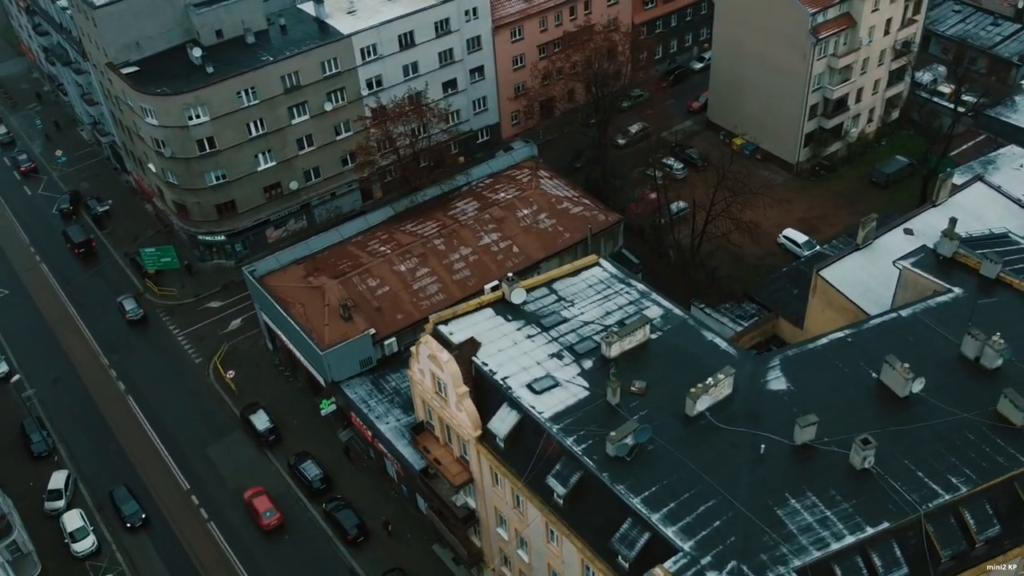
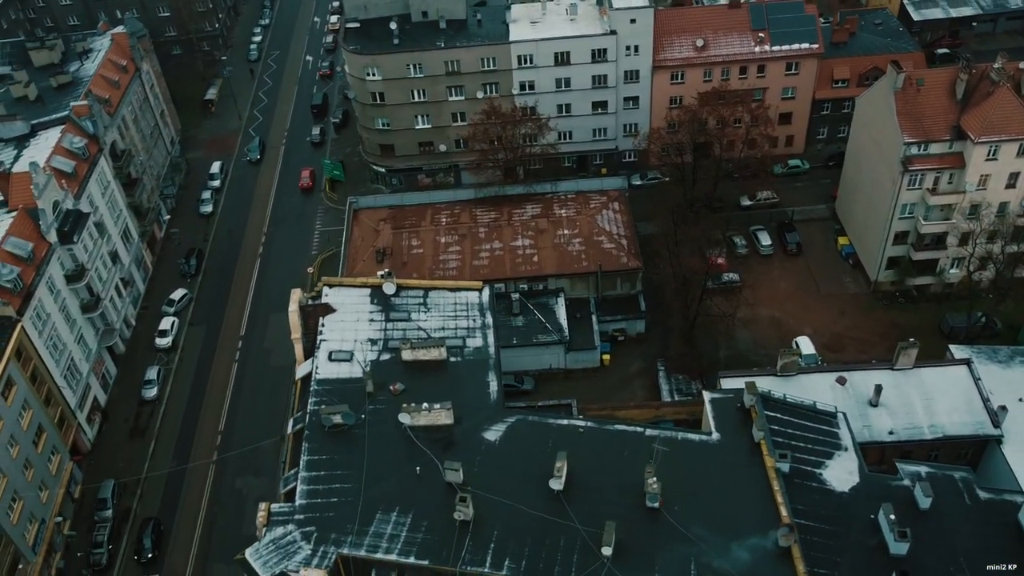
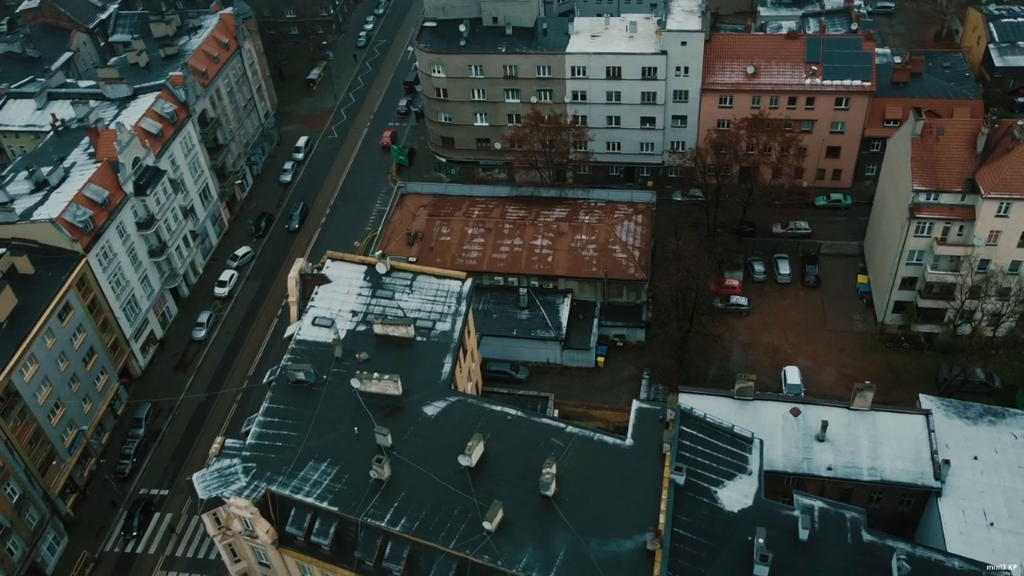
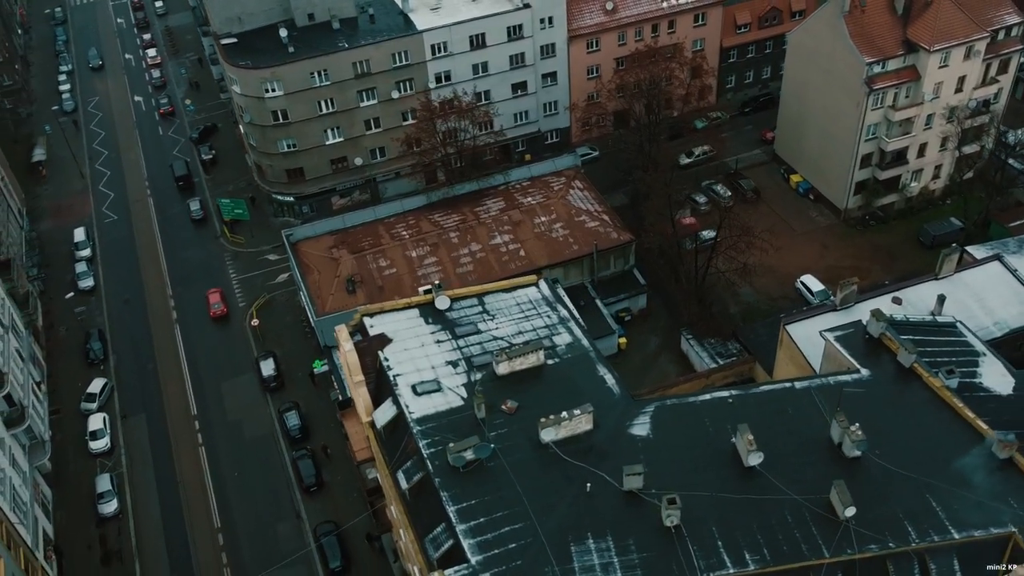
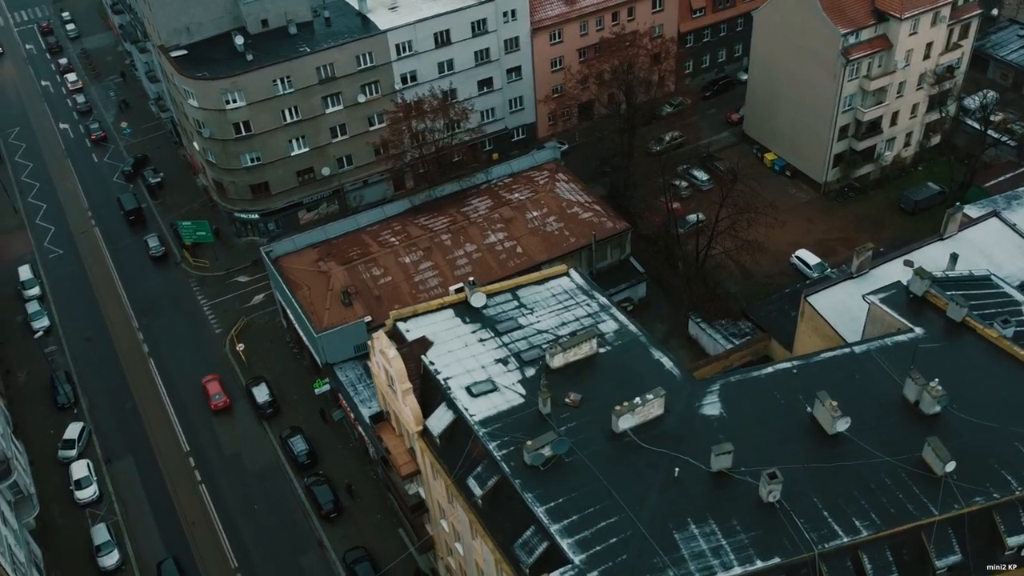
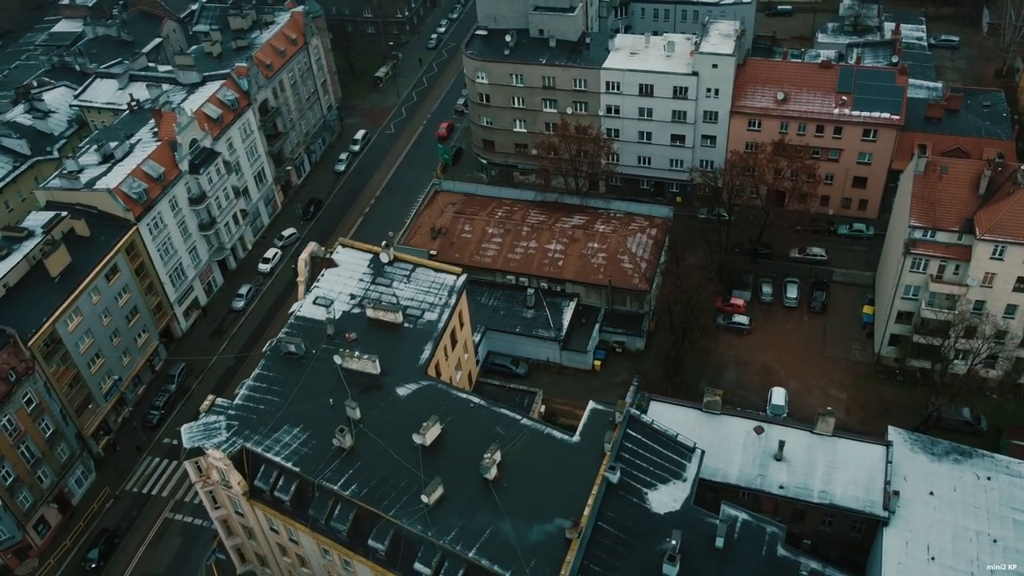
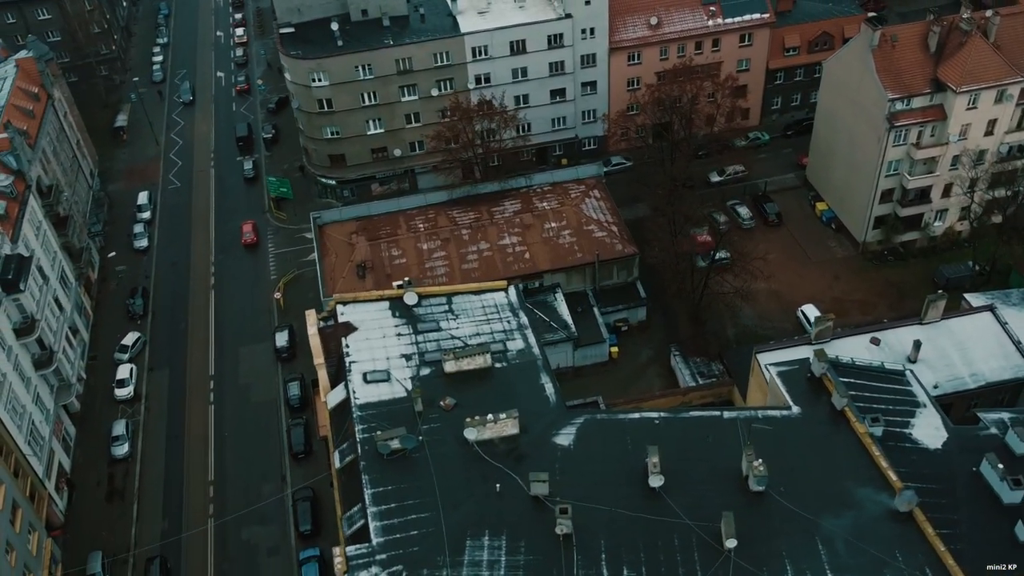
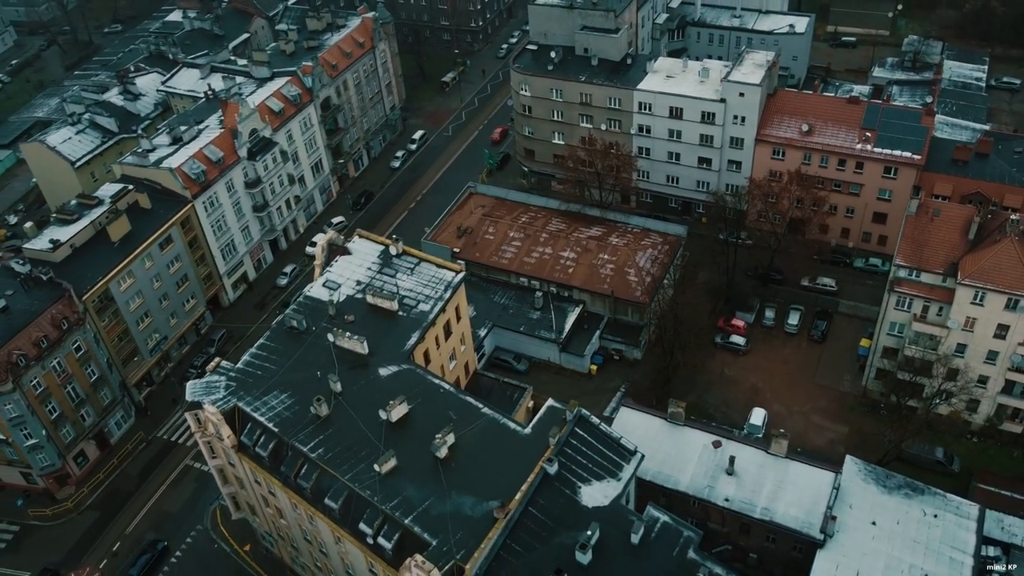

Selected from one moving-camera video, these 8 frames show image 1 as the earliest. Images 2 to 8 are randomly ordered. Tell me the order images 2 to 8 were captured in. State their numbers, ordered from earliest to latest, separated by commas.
5, 4, 7, 2, 3, 6, 8
